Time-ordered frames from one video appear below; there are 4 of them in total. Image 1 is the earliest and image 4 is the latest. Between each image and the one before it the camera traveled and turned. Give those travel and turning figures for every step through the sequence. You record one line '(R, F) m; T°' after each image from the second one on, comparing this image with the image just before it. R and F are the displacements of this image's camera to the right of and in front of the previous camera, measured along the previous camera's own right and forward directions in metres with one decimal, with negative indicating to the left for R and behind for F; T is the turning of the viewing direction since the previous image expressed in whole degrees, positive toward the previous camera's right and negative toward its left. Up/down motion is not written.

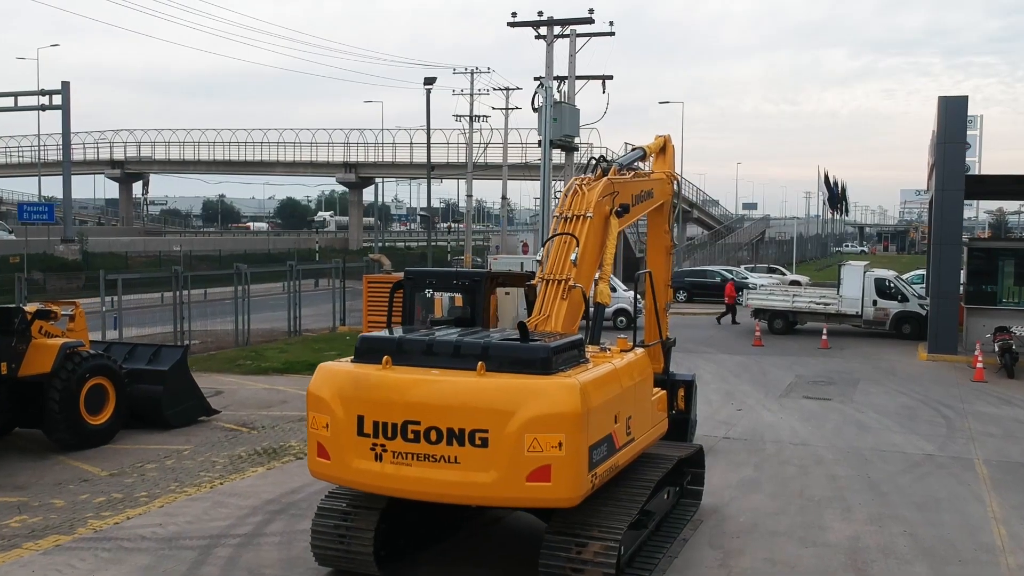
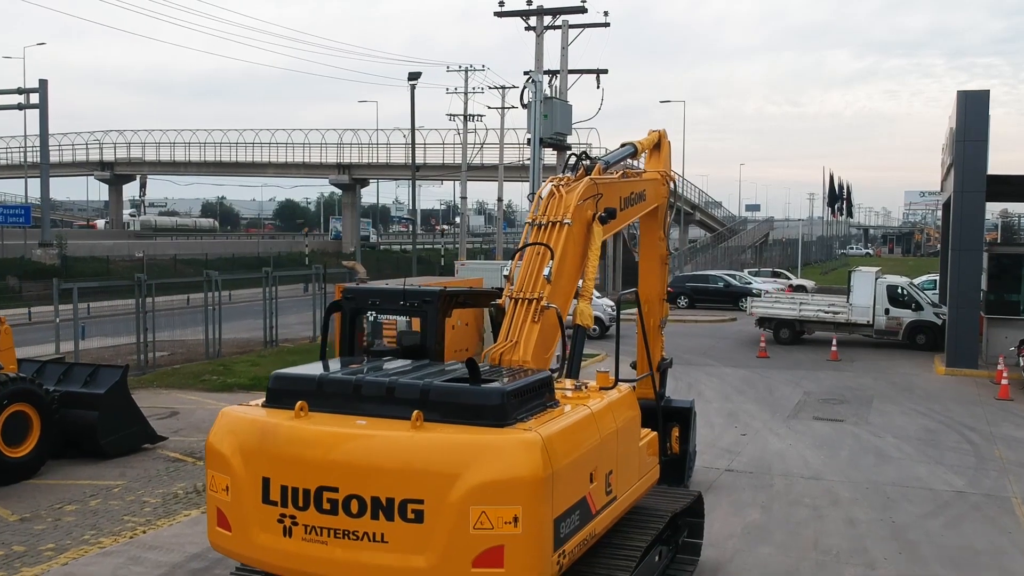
(+0.3, +1.4) m; 0°
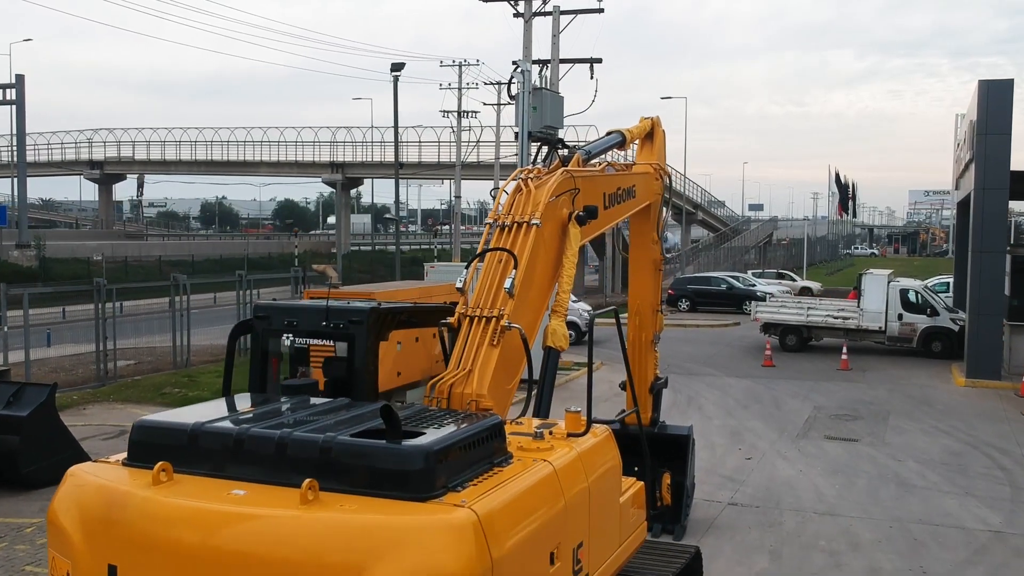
(+0.3, +1.4) m; 0°
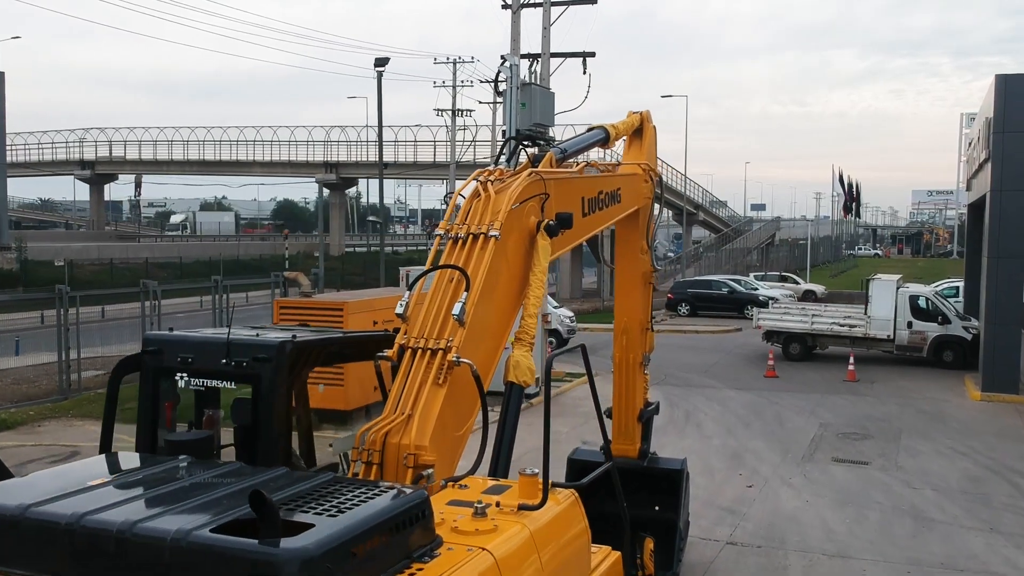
(+0.3, +1.1) m; 0°
